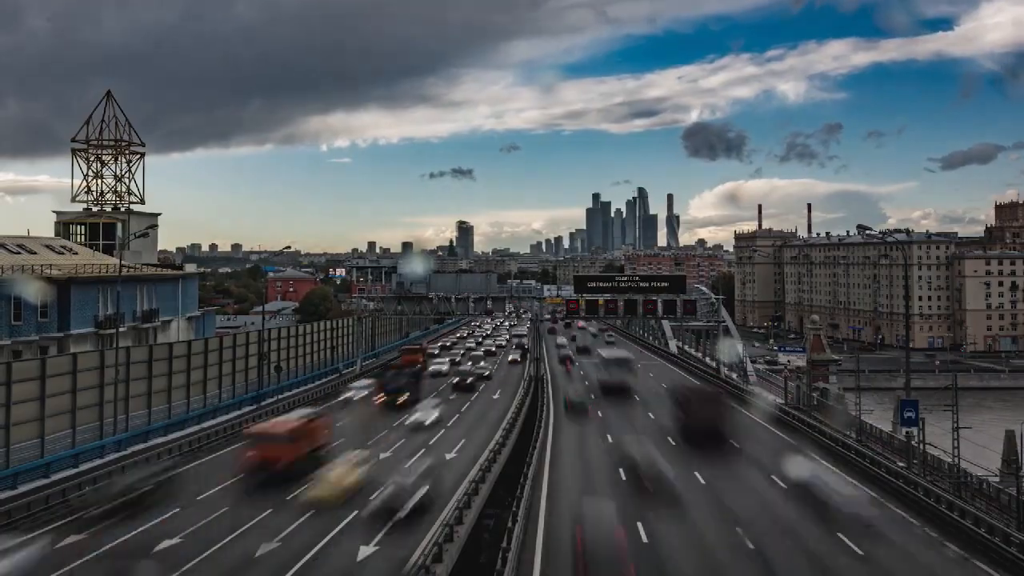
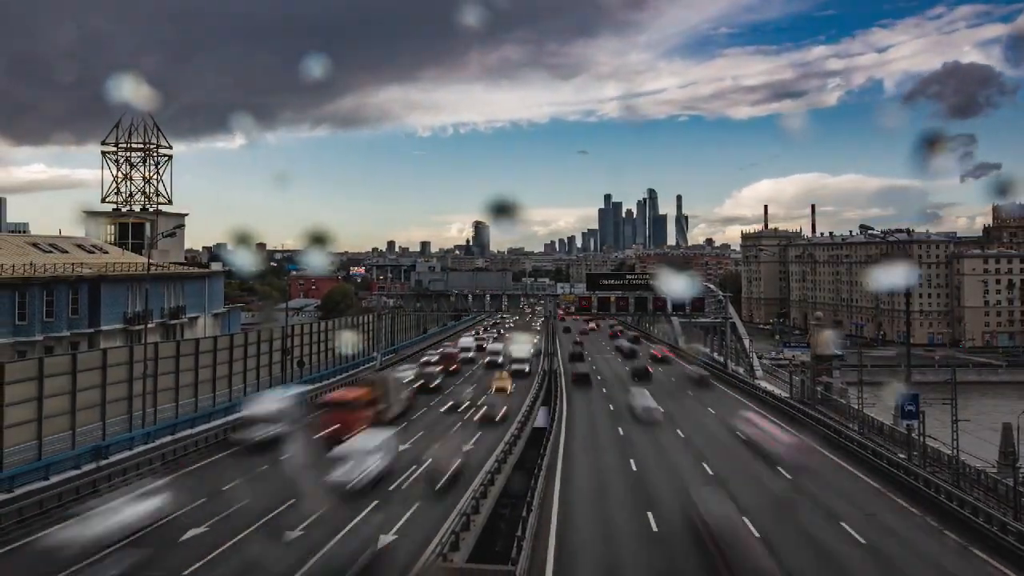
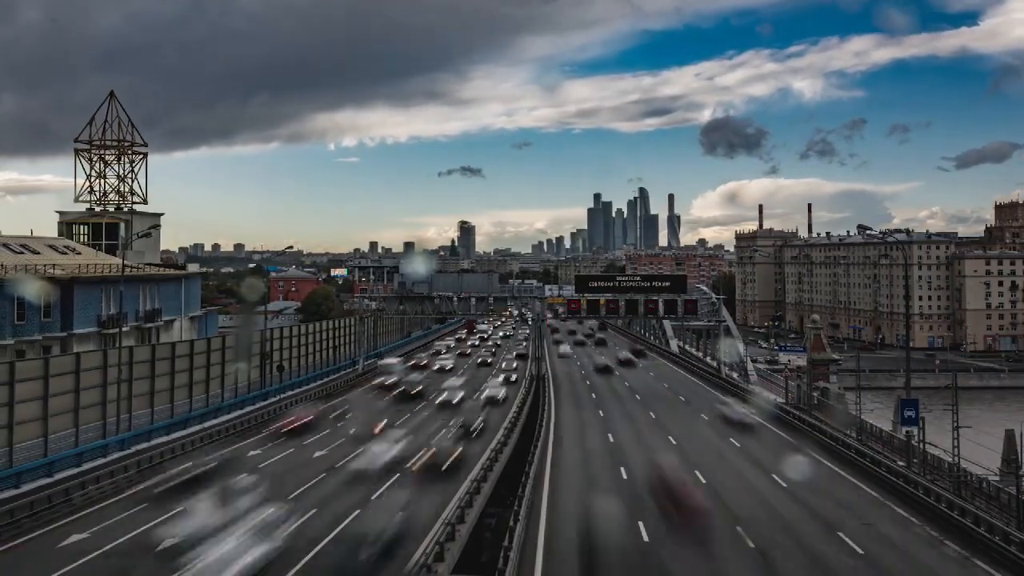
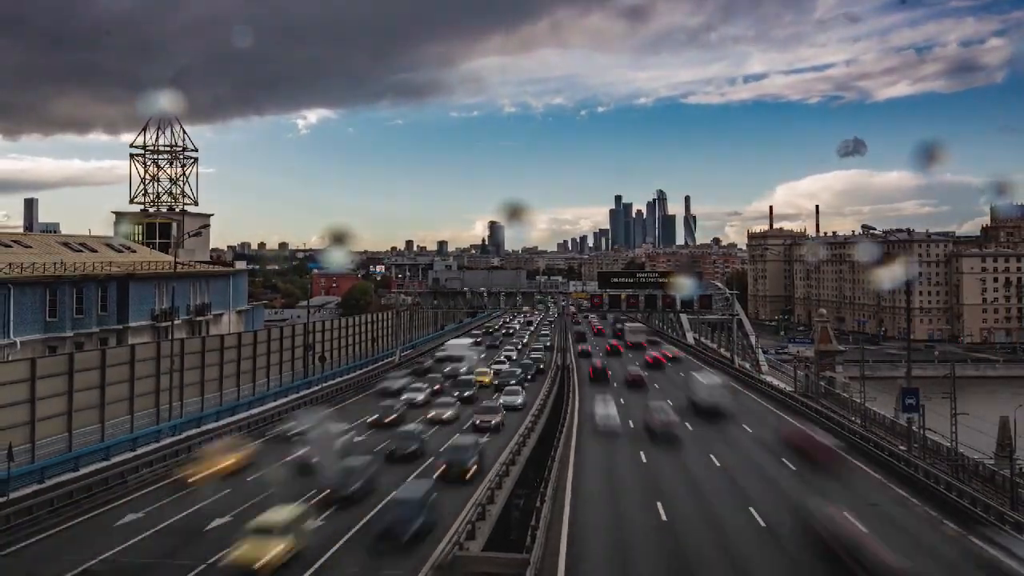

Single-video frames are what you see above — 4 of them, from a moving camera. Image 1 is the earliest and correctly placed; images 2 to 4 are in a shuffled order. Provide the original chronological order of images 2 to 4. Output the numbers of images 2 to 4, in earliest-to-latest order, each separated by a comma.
3, 2, 4
